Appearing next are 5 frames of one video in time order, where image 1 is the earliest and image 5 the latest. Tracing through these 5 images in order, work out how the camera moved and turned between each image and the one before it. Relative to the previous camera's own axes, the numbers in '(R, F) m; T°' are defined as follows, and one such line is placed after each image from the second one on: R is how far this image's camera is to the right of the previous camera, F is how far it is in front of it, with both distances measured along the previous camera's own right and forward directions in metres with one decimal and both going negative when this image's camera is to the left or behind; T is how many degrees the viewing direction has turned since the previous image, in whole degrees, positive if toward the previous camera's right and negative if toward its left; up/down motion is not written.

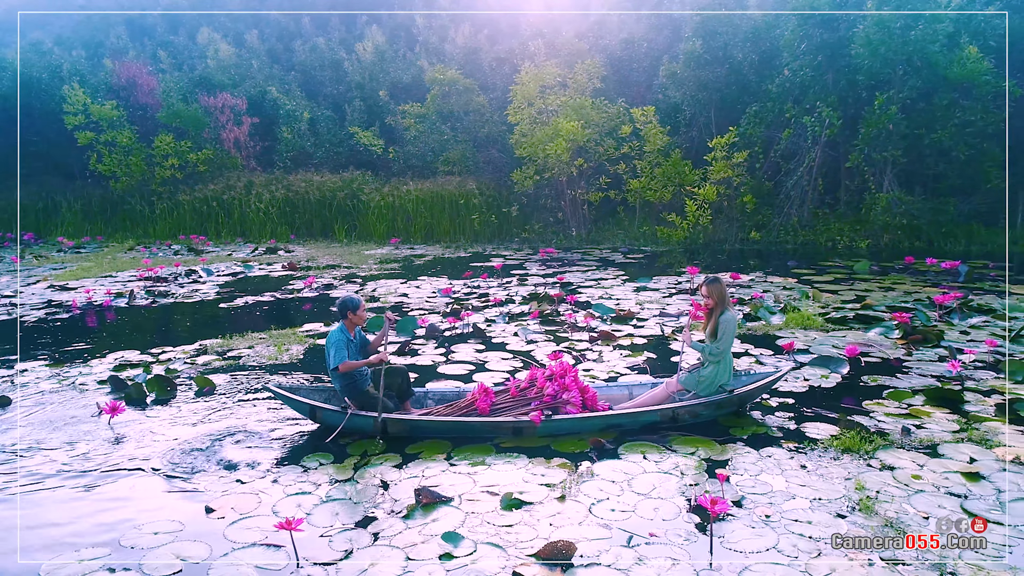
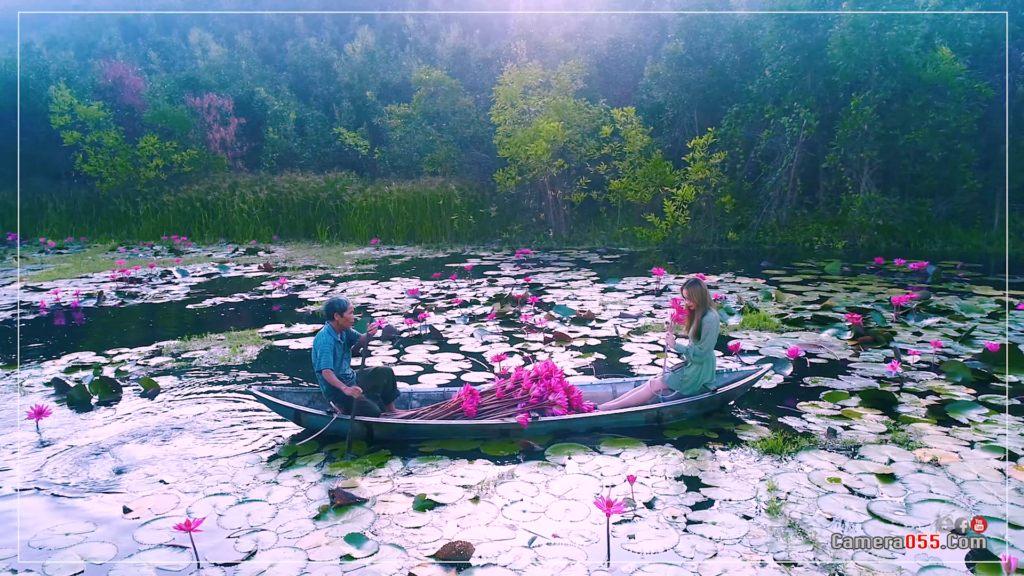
(+0.4, 0.0) m; 0°
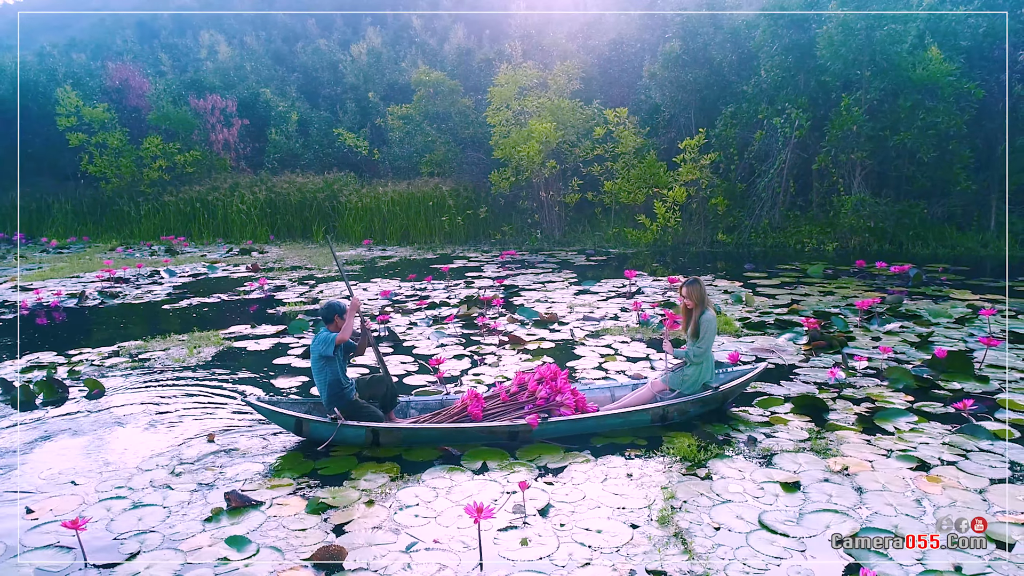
(+0.6, 0.0) m; -2°
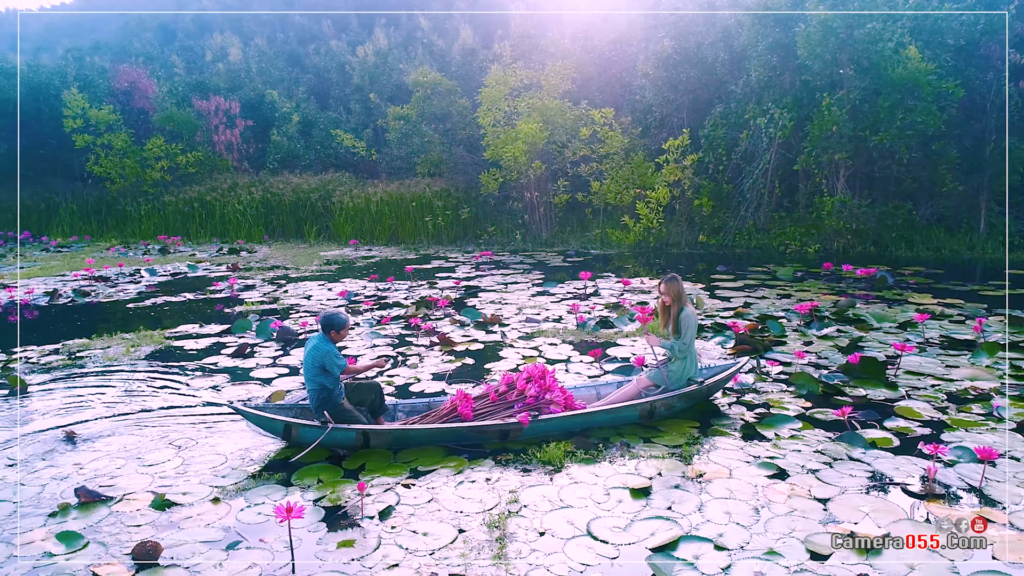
(+0.9, 0.0) m; -2°
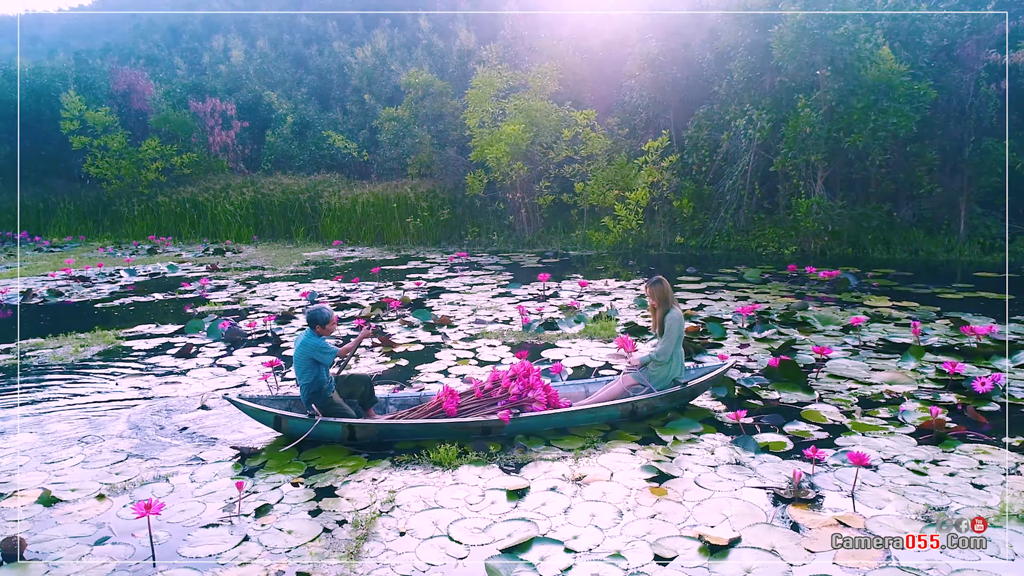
(+0.7, -0.1) m; -1°
